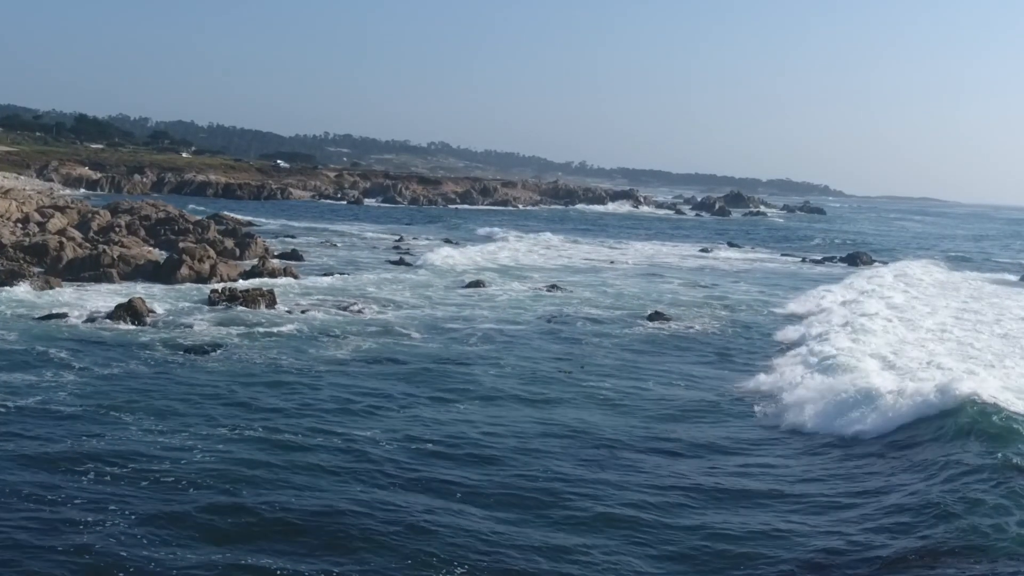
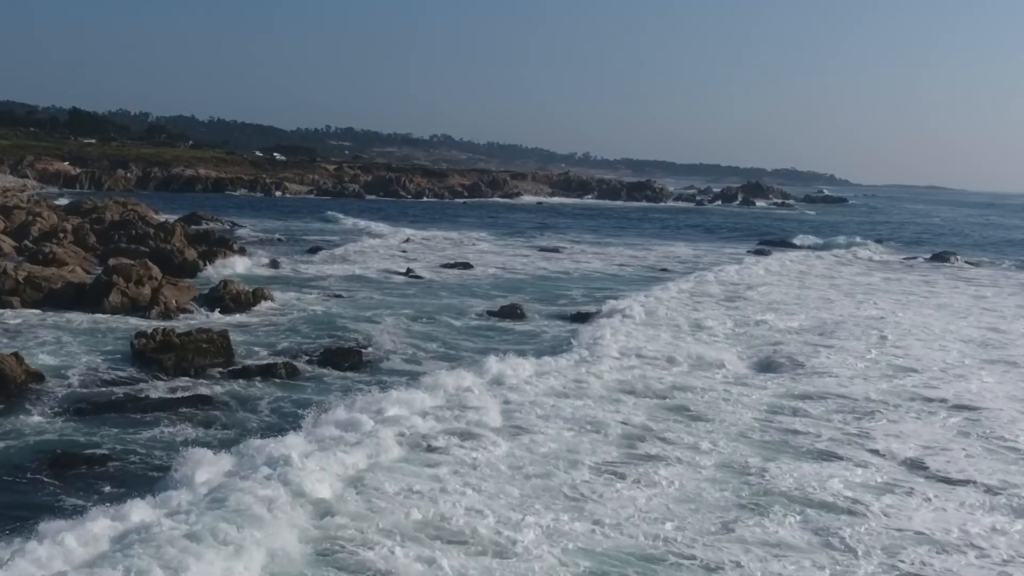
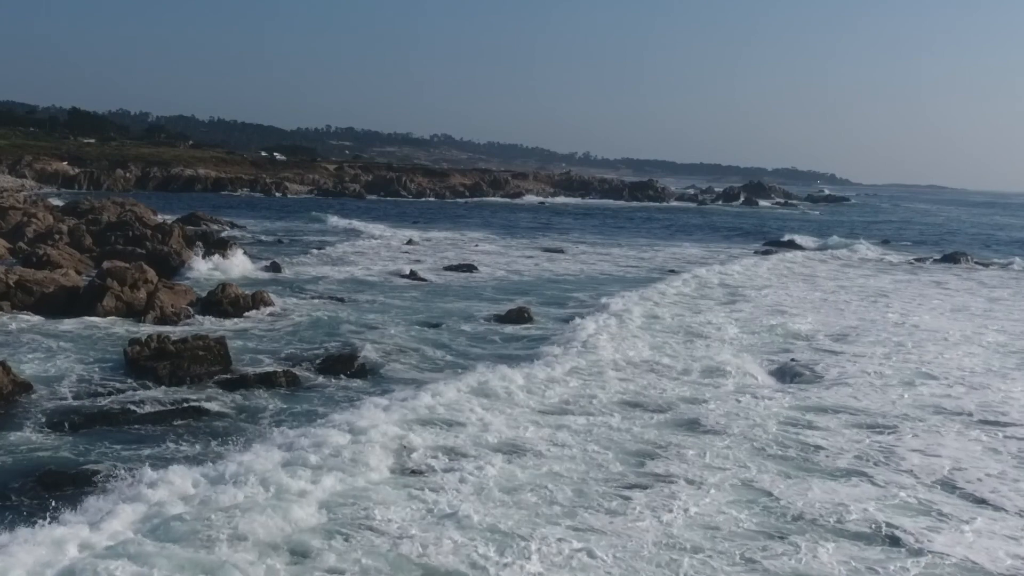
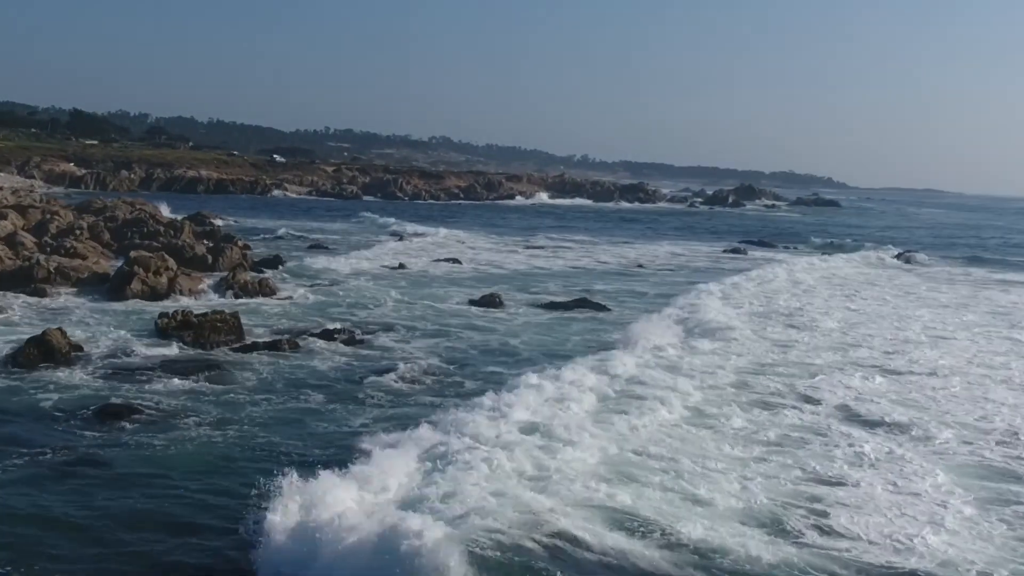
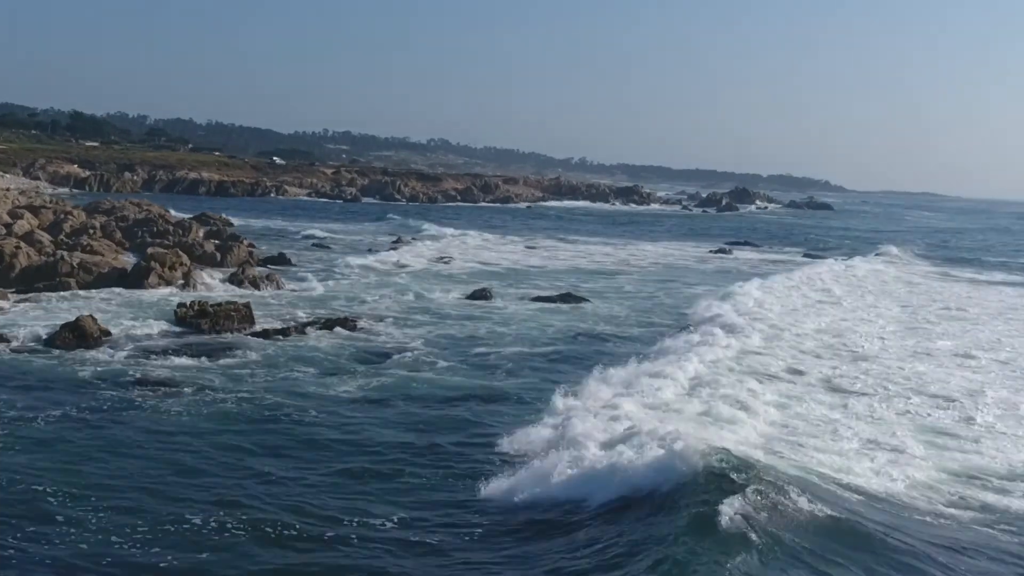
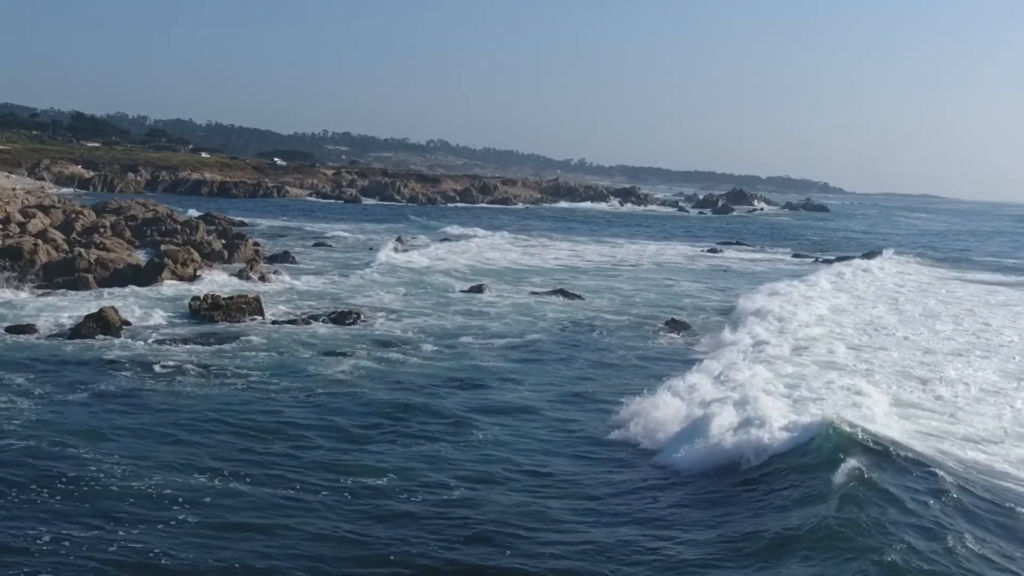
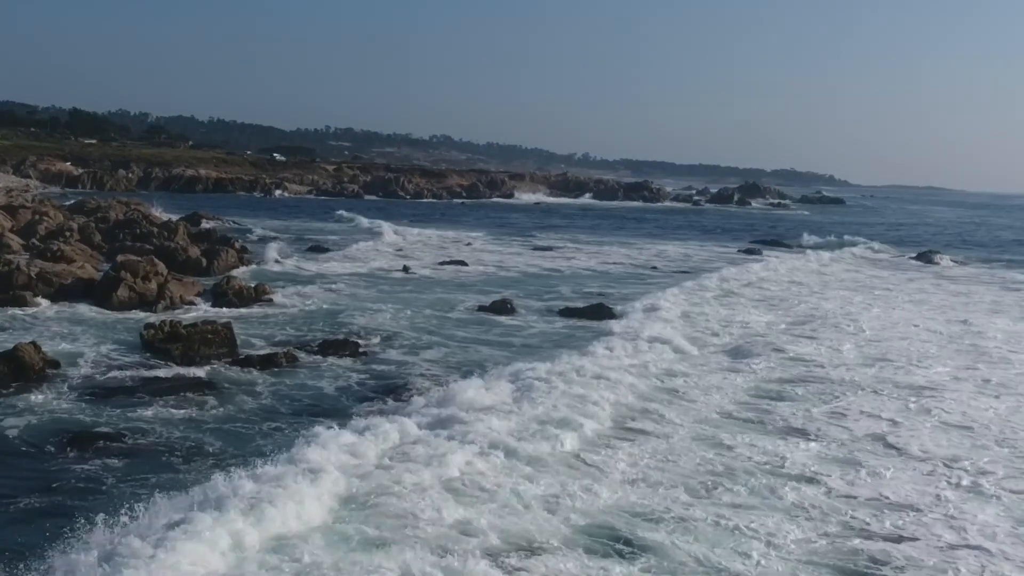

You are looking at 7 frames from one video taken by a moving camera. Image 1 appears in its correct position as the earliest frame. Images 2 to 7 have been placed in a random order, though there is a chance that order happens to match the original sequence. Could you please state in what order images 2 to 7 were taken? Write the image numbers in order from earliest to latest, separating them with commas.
6, 5, 4, 7, 2, 3
